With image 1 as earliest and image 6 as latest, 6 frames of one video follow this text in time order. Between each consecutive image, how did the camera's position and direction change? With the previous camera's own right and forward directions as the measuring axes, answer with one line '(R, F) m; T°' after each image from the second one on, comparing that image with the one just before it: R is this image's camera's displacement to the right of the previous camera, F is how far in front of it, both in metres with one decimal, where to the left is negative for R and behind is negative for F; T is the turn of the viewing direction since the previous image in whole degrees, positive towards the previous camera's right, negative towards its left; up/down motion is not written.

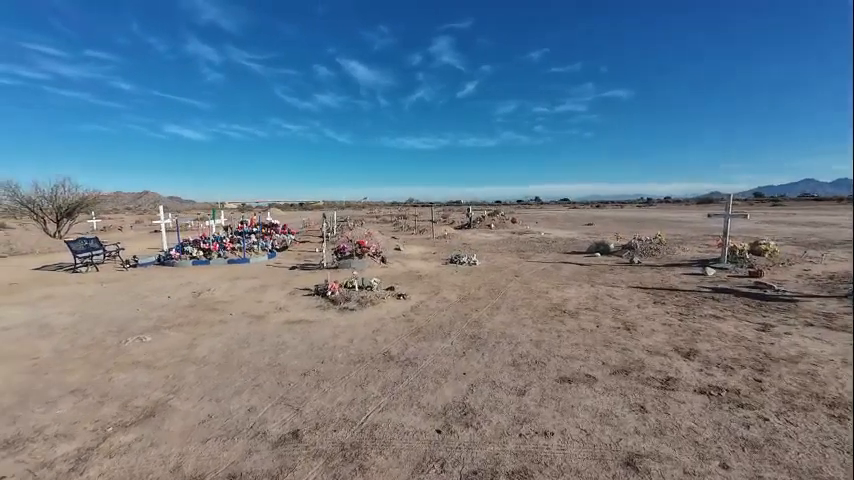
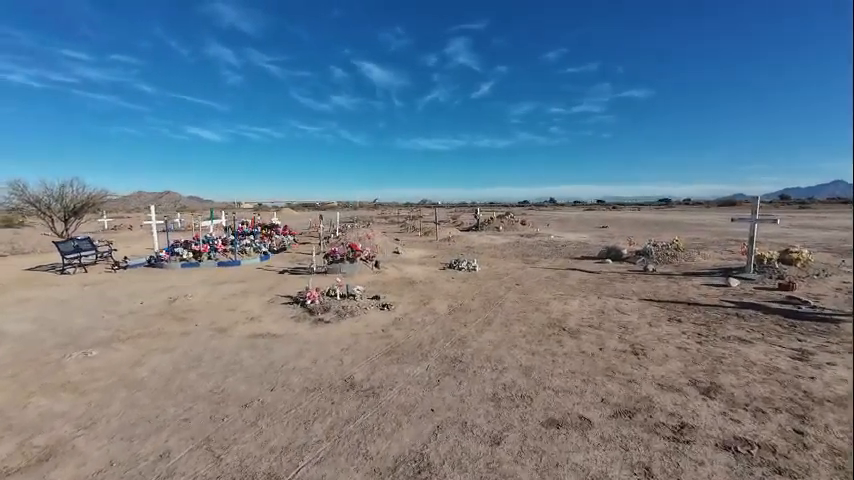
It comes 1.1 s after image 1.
(+0.7, +0.9) m; -2°
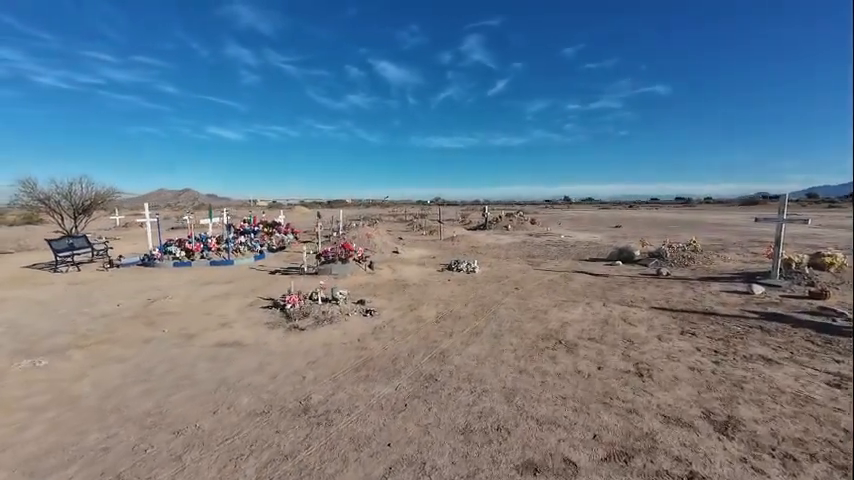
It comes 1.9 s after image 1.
(+0.6, +0.8) m; -2°
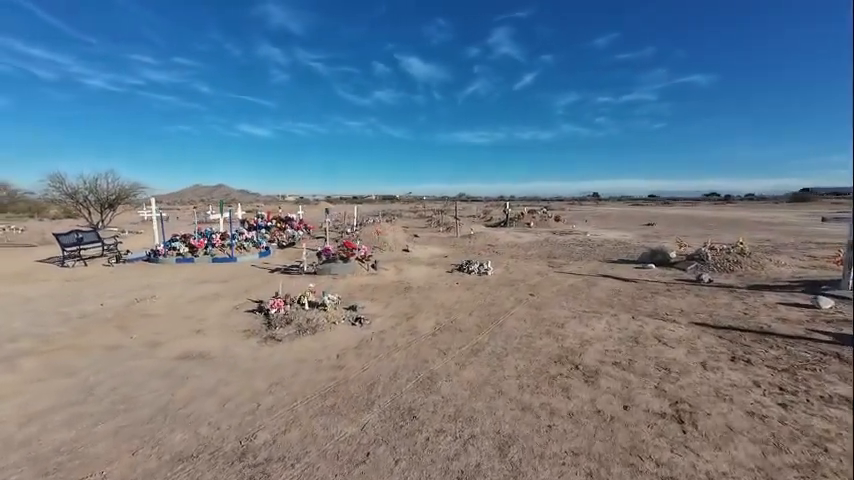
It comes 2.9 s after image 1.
(+0.6, +1.1) m; -4°
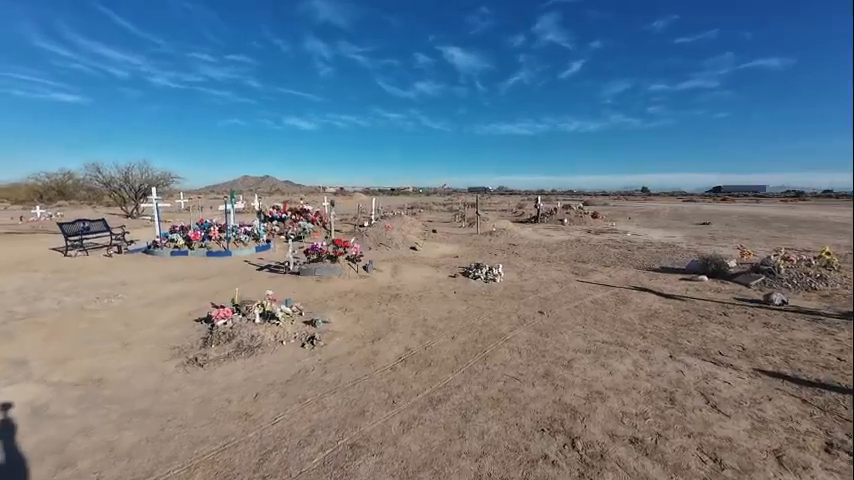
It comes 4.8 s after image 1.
(+1.2, +1.8) m; -6°
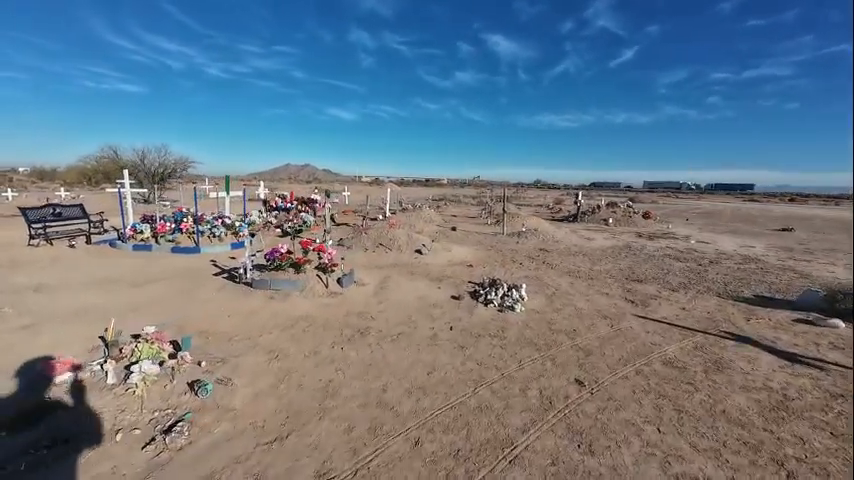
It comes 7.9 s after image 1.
(+0.9, +3.0) m; -5°
